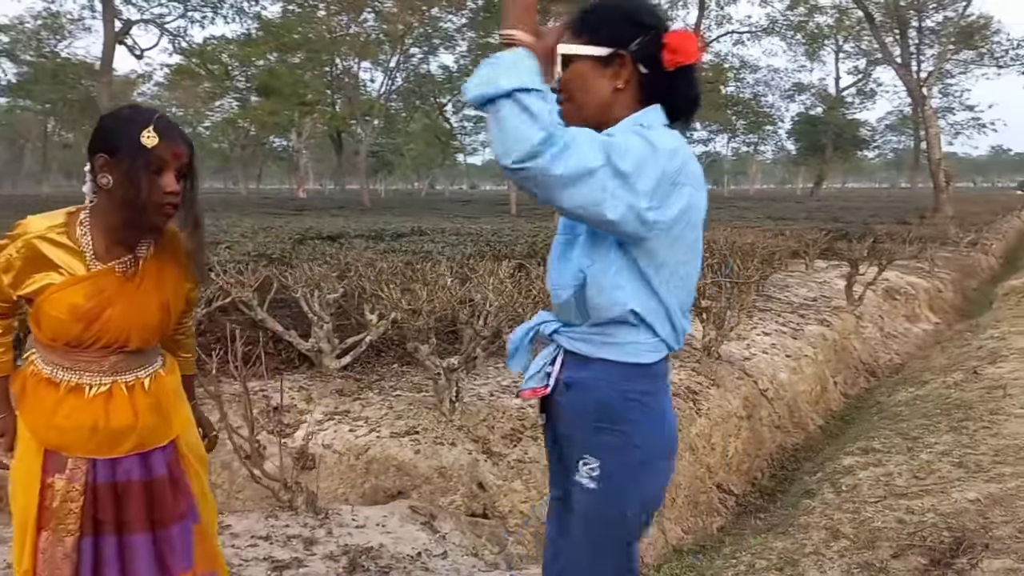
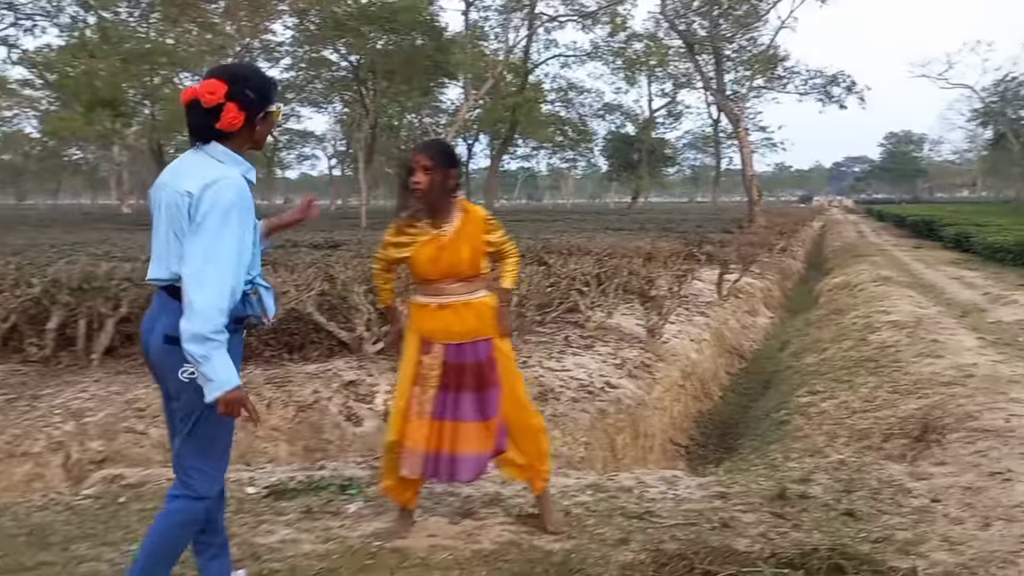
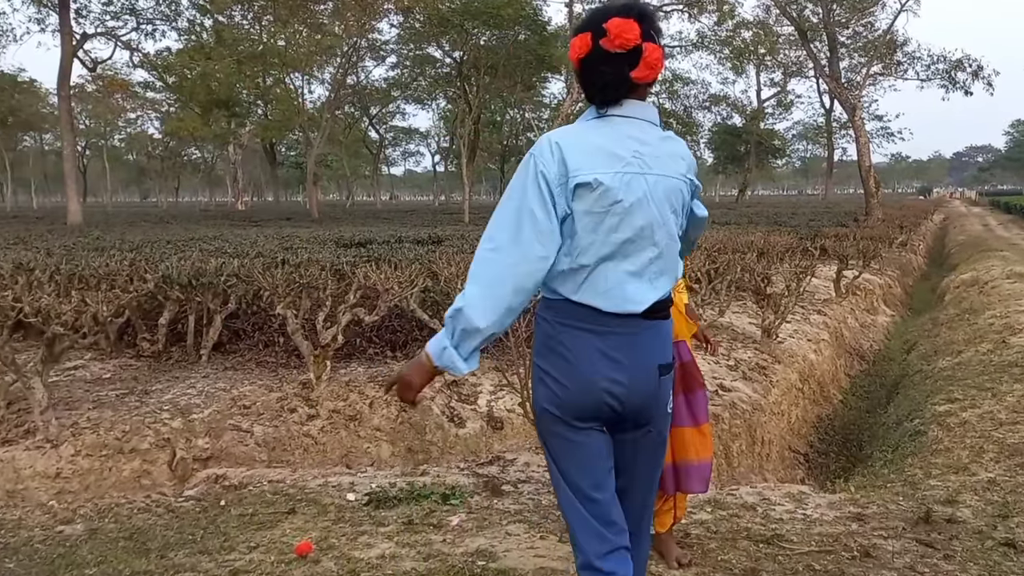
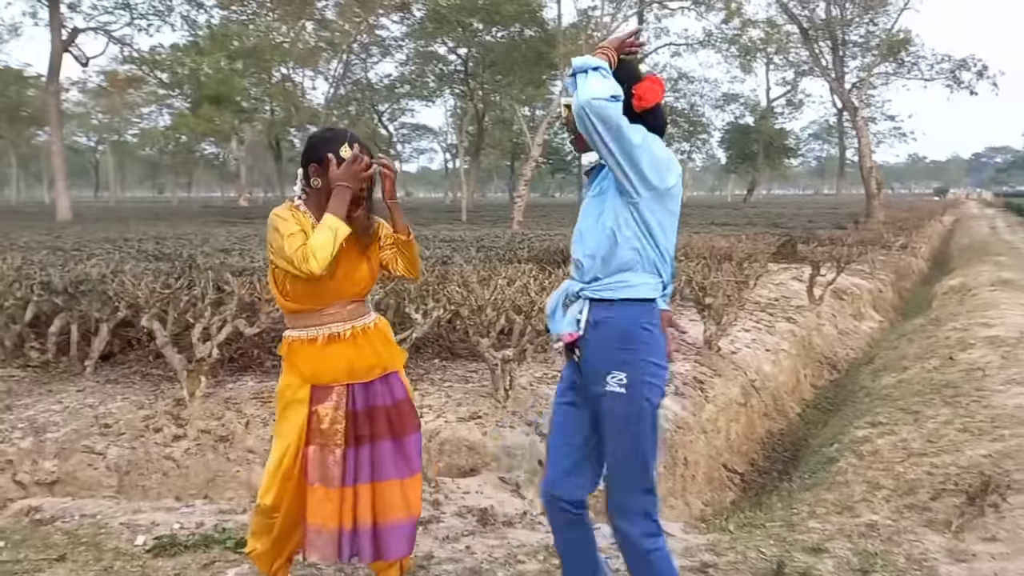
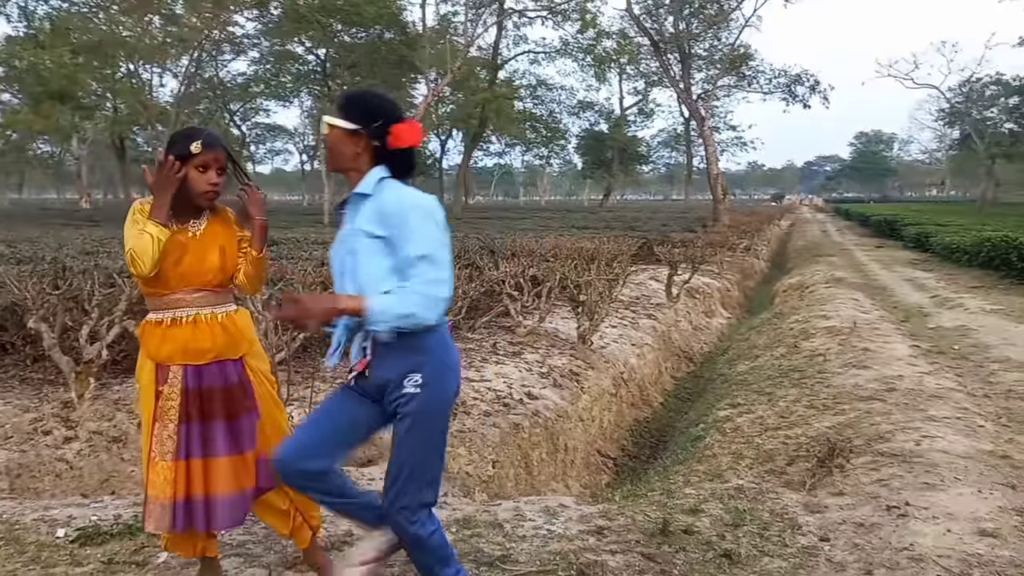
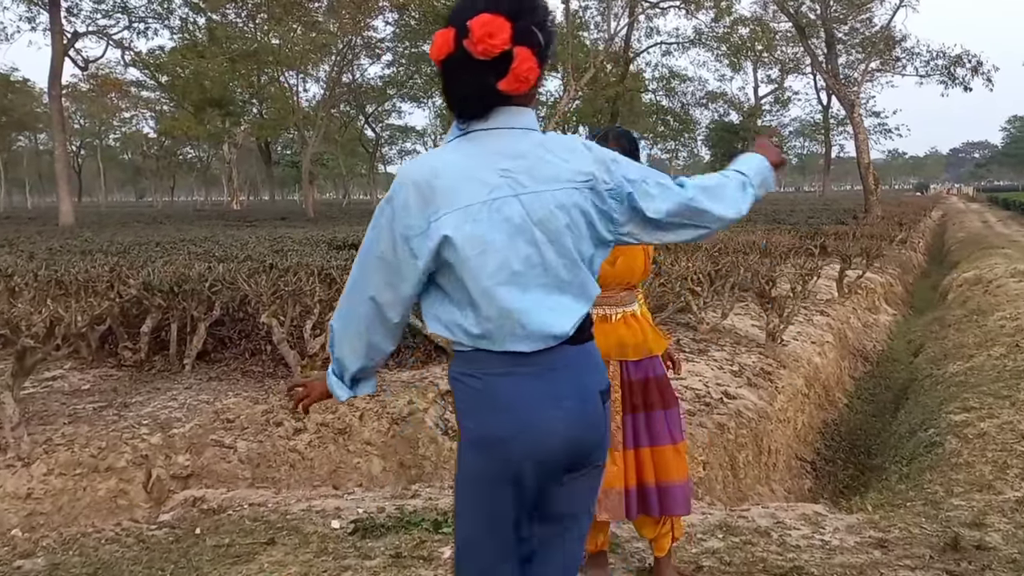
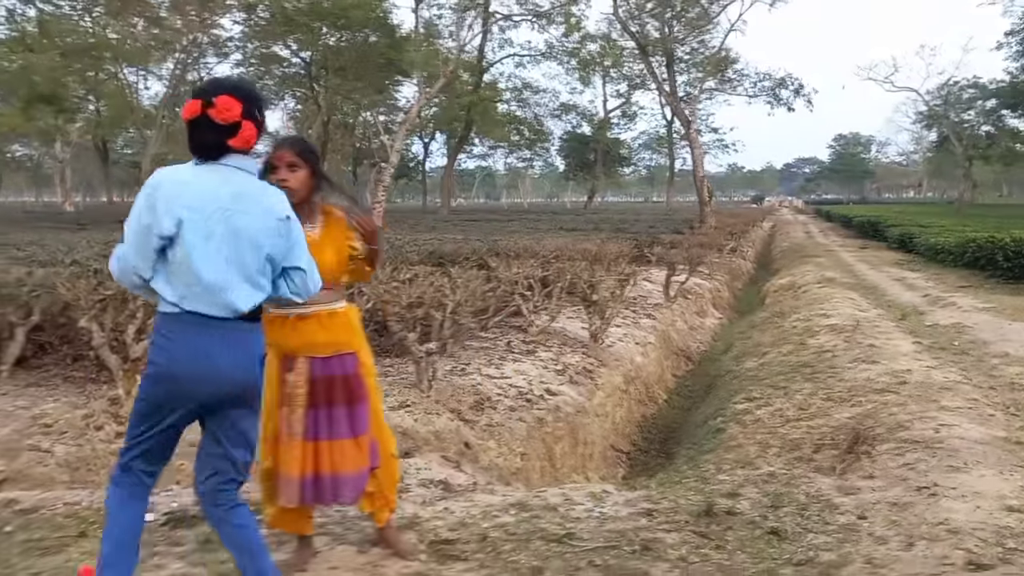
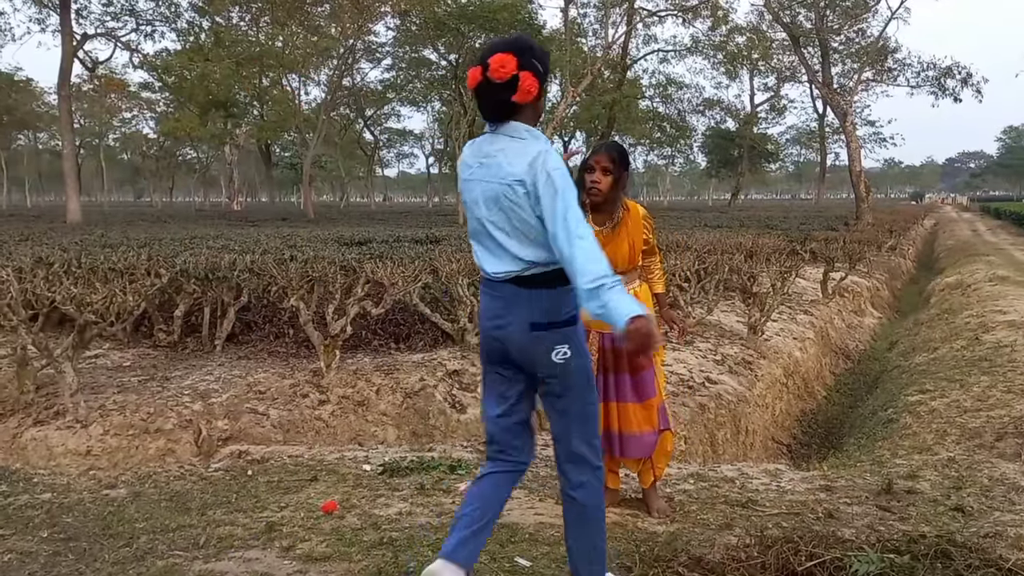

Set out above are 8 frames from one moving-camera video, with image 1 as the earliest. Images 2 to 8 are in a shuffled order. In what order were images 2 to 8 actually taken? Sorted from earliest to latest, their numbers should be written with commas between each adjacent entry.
4, 5, 7, 2, 8, 3, 6
